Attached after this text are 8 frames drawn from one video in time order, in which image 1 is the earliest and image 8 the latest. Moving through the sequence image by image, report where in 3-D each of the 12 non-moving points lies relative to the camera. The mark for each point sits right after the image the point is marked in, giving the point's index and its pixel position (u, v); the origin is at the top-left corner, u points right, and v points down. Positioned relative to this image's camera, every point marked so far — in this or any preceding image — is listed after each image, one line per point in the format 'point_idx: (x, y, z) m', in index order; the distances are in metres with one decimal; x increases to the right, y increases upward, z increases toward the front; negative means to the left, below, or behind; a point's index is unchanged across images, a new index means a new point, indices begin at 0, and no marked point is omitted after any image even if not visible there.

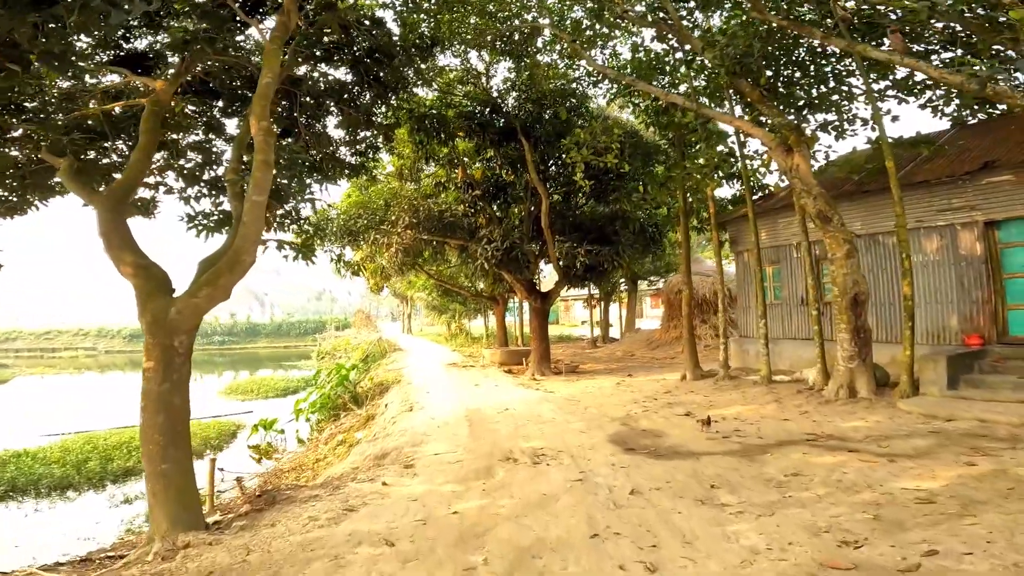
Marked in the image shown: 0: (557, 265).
0: (+1.2, +0.5, +14.9) m
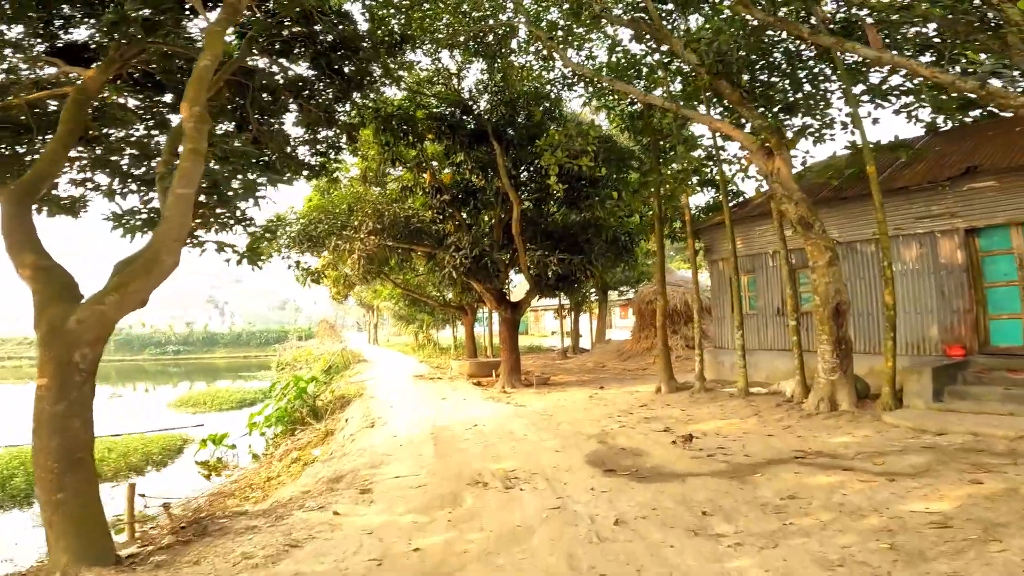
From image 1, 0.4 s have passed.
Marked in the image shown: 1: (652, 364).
0: (+0.4, +0.3, +14.4) m
1: (+4.7, -2.5, +18.2) m
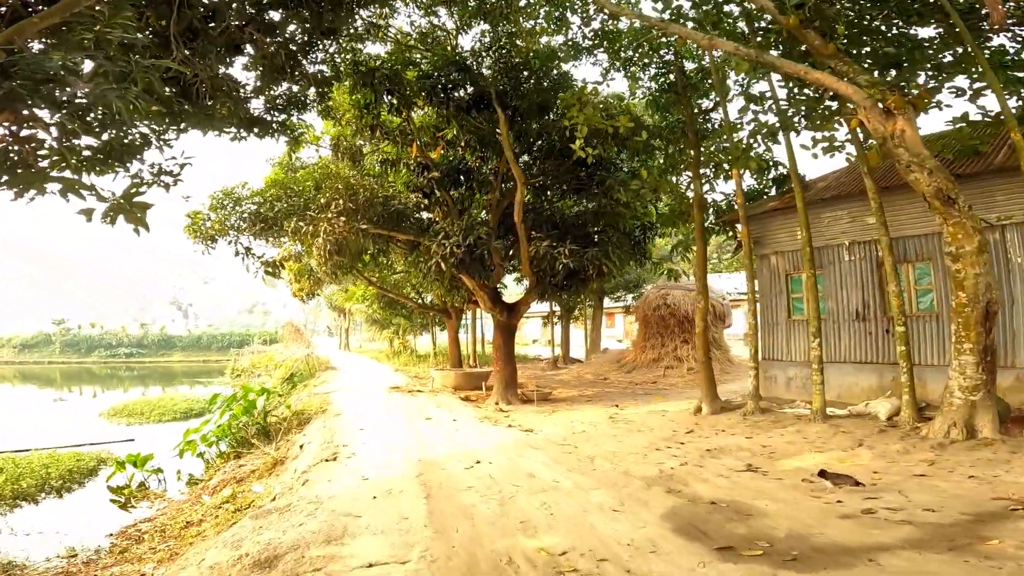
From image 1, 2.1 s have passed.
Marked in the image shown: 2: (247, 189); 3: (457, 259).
0: (+0.4, +0.4, +12.1) m
1: (+4.4, -2.6, +16.1) m
2: (-6.1, +2.2, +12.2) m
3: (-1.1, +0.6, +11.3) m
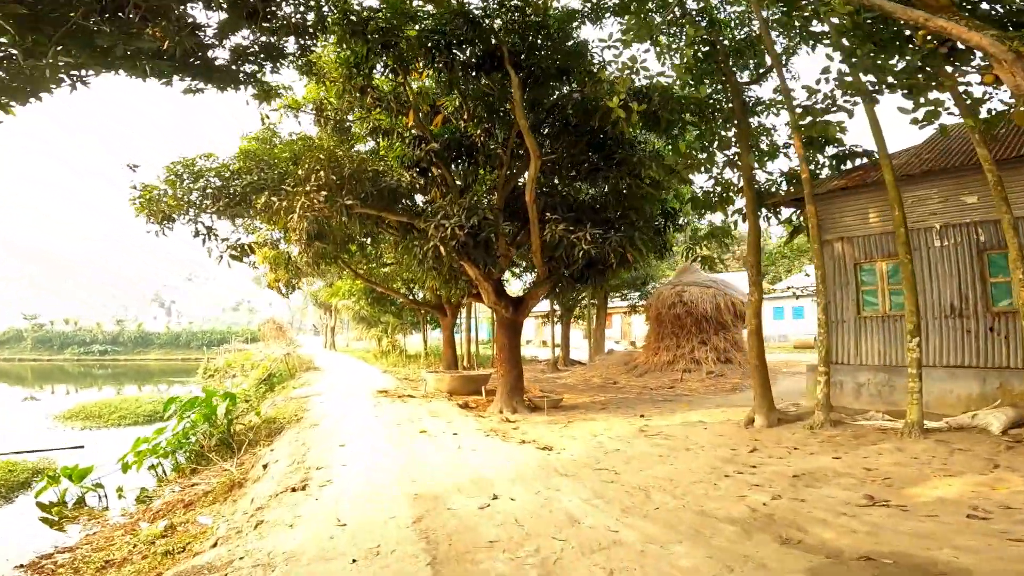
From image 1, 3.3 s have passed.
0: (+0.6, +0.5, +10.5) m
1: (+4.5, -2.5, +14.5) m
2: (-5.9, +2.4, +10.5) m
3: (-0.9, +0.8, +9.7) m
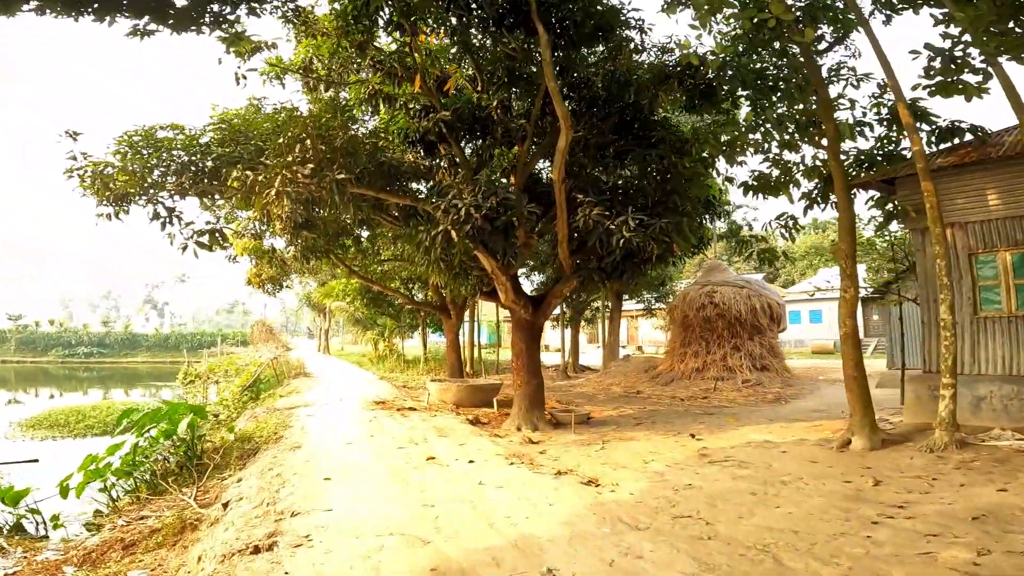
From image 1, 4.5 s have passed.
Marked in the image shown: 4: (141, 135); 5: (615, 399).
0: (+0.9, +0.6, +8.9) m
1: (+4.8, -2.5, +13.0) m
2: (-5.5, +2.6, +8.9) m
3: (-0.6, +0.9, +8.1) m
4: (-5.9, +2.4, +8.8) m
5: (+2.5, -2.7, +13.5) m
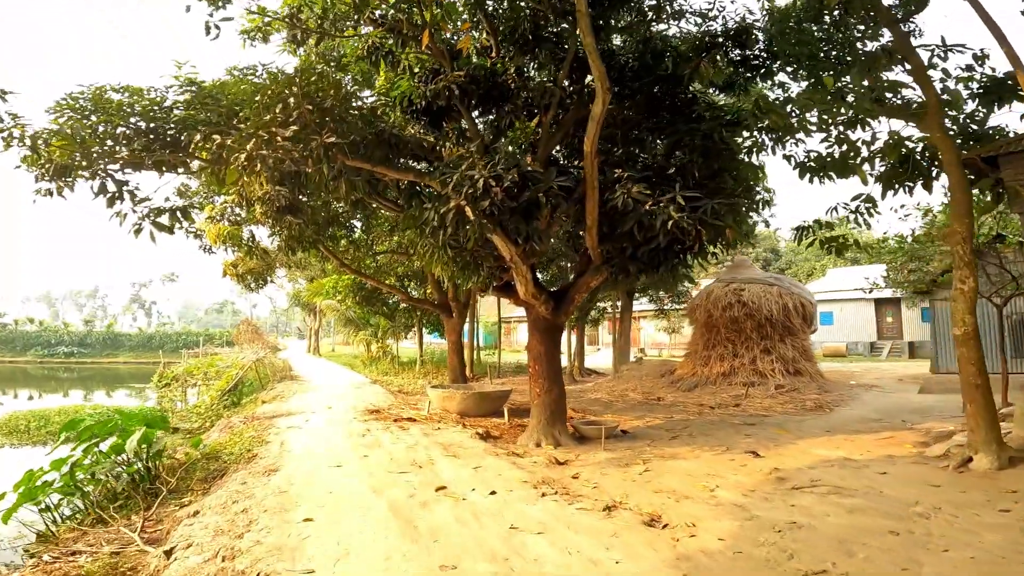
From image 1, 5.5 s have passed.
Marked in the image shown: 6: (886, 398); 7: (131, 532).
0: (+1.2, +0.7, +7.6) m
1: (+5.0, -2.4, +11.7) m
2: (-5.2, +2.7, +7.5) m
3: (-0.3, +1.0, +6.7) m
4: (-5.6, +2.6, +7.4) m
5: (+2.7, -2.6, +12.2) m
6: (+8.7, -2.5, +12.7) m
7: (-3.8, -2.5, +5.5) m
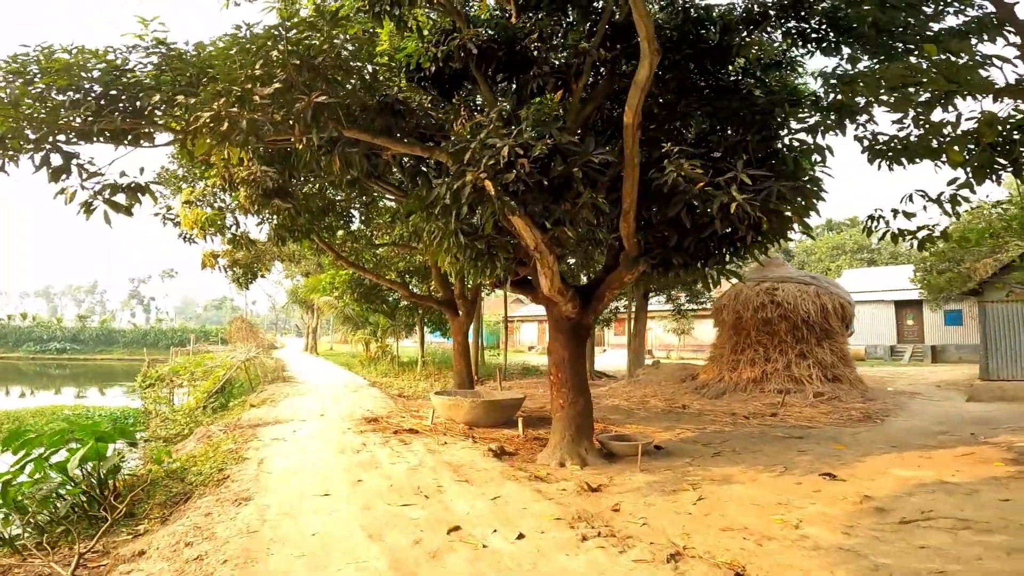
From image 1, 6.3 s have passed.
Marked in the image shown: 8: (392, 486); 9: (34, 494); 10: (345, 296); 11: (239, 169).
0: (+1.5, +0.8, +6.5) m
1: (+5.2, -2.3, +10.6) m
2: (-4.9, +2.8, +6.4) m
3: (0.0, +1.1, +5.6) m
4: (-5.3, +2.7, +6.3) m
5: (+3.0, -2.6, +11.1) m
6: (+8.9, -2.5, +11.6) m
7: (-3.5, -2.4, +4.4) m
8: (-1.2, -2.0, +5.5) m
9: (-4.6, -2.1, +5.3) m
10: (-5.2, -0.2, +17.1) m
11: (-4.3, +1.9, +8.6) m
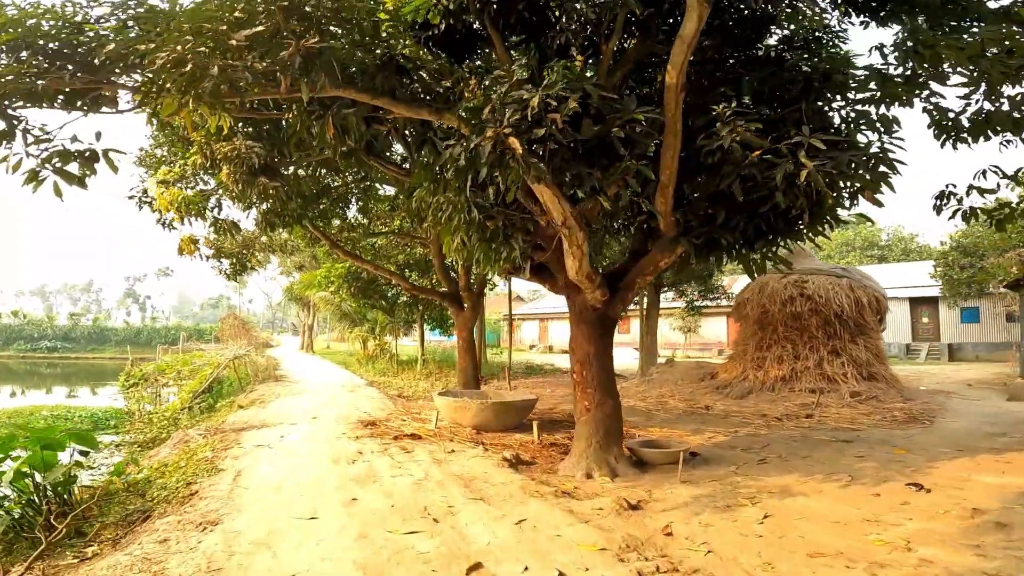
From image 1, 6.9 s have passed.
0: (+1.7, +1.0, +5.6) m
1: (+5.4, -2.2, +9.7) m
2: (-4.7, +3.0, +5.5) m
3: (+0.2, +1.2, +4.7) m
4: (-5.1, +2.9, +5.3) m
5: (+3.2, -2.4, +10.2) m
6: (+9.1, -2.4, +10.8) m
7: (-3.3, -2.2, +3.5) m
8: (-1.0, -1.8, +4.6) m
9: (-4.4, -2.0, +4.4) m
10: (-5.0, 0.0, +16.1) m
11: (-4.1, +2.0, +7.7) m
